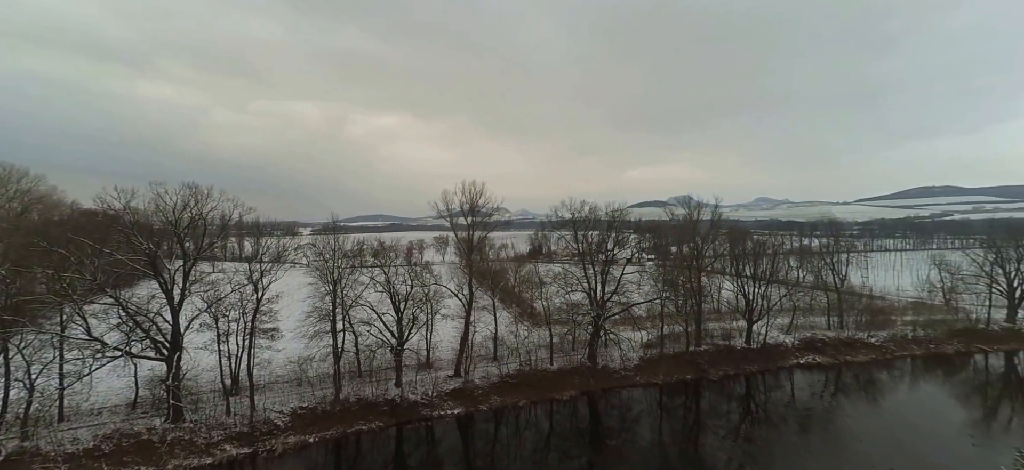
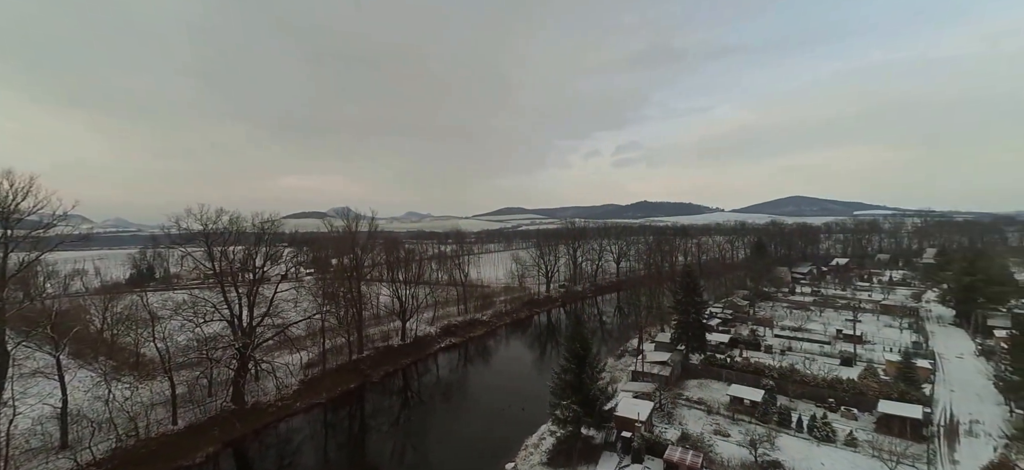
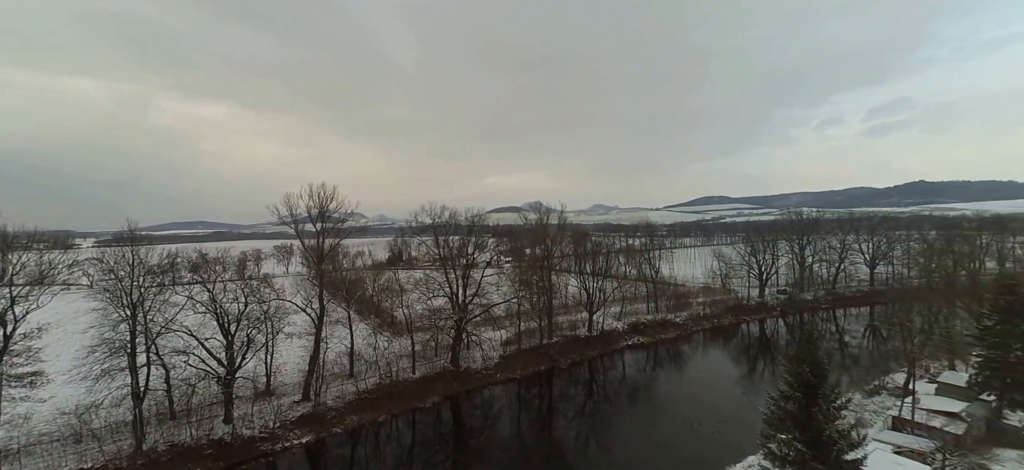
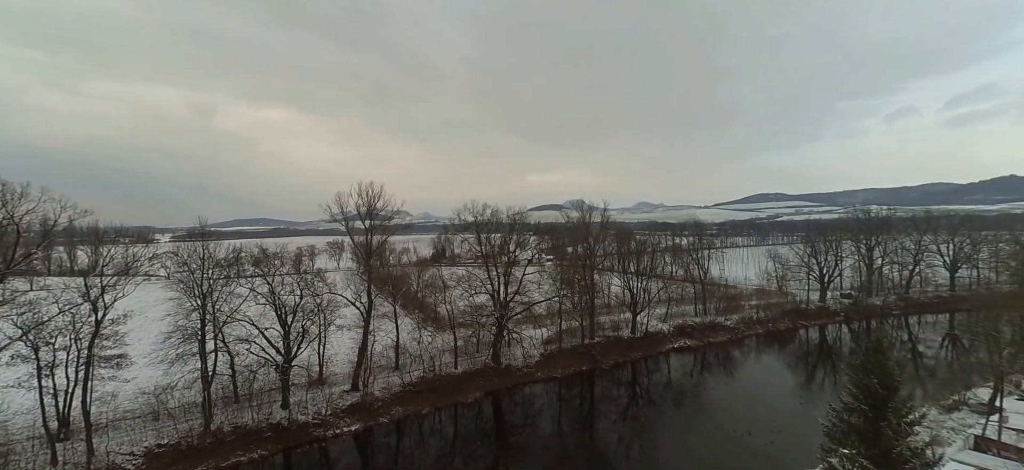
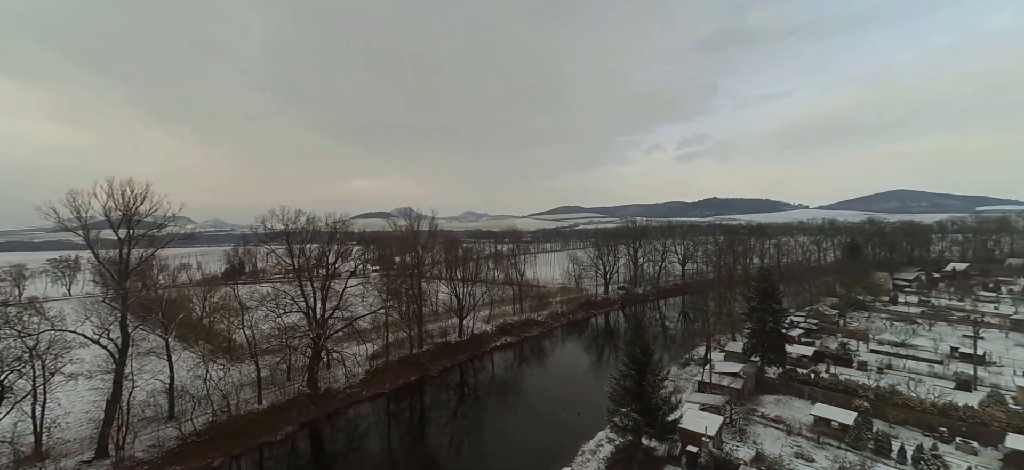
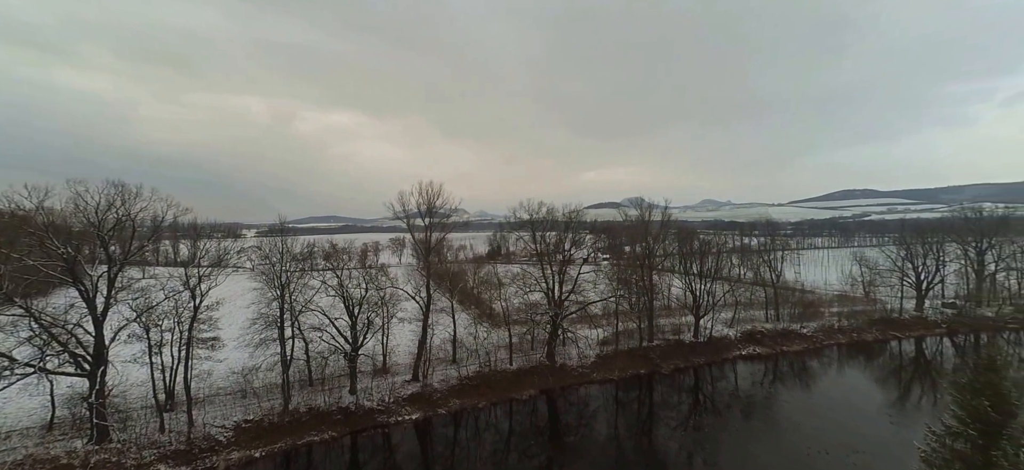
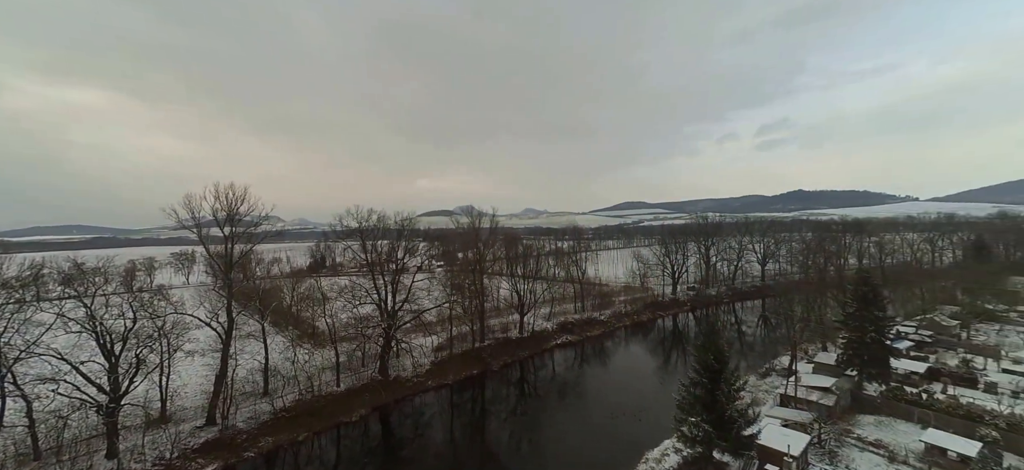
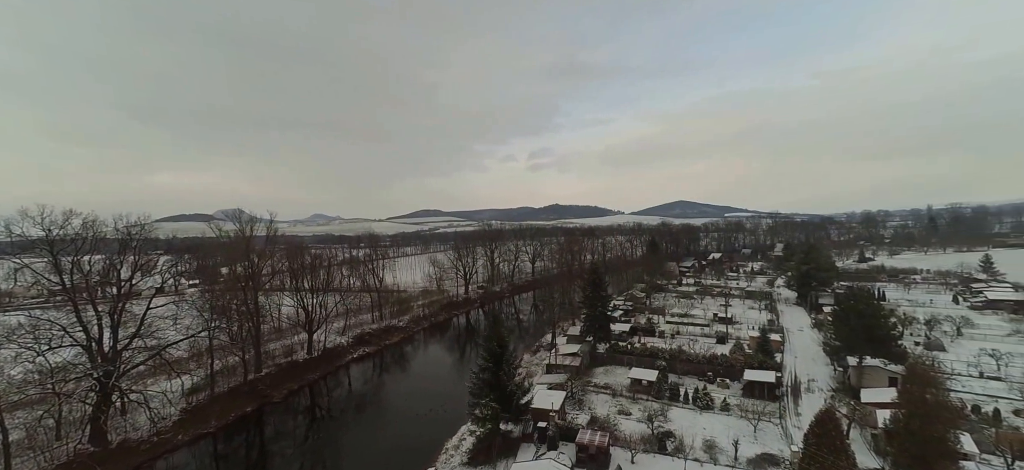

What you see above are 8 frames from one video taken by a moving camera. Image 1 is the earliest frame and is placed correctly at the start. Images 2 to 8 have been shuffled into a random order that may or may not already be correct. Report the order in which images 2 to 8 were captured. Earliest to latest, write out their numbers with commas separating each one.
6, 4, 3, 7, 5, 2, 8
